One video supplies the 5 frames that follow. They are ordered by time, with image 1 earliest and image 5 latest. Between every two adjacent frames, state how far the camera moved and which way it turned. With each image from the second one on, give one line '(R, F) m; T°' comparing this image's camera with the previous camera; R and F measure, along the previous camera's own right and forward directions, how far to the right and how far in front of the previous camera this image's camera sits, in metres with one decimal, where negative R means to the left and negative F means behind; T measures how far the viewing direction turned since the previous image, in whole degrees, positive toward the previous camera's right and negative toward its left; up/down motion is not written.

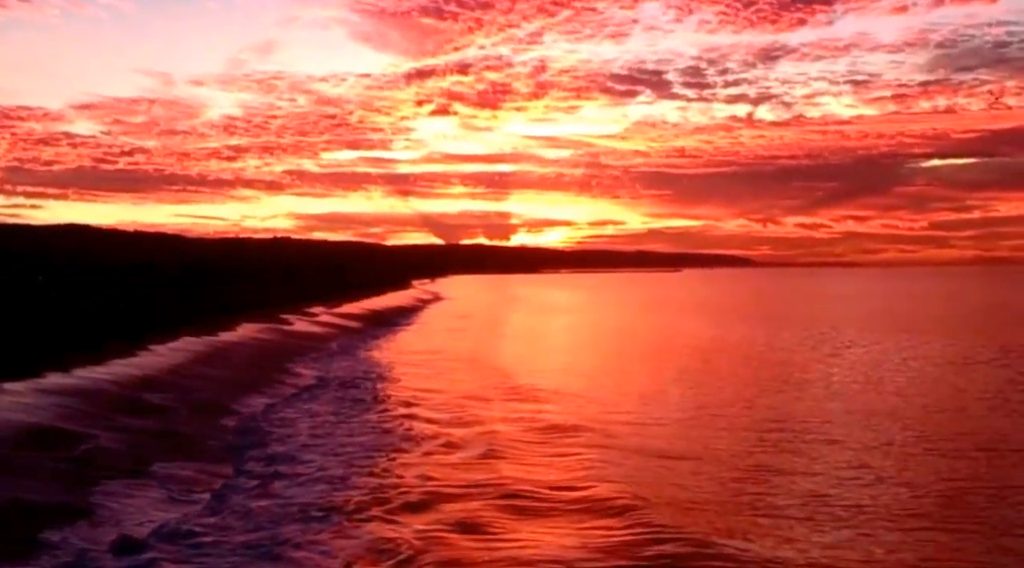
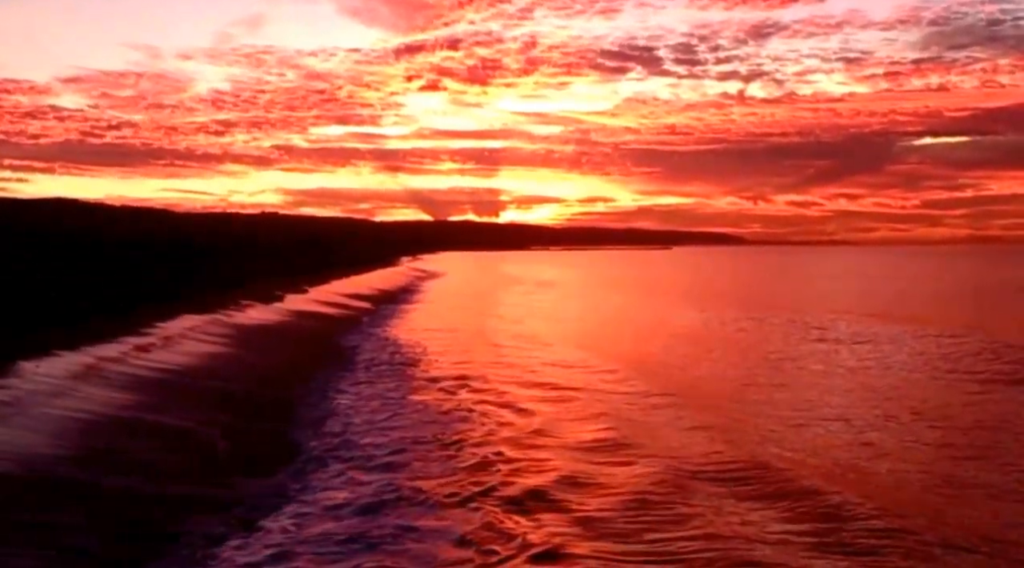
(-1.2, +0.3) m; +1°
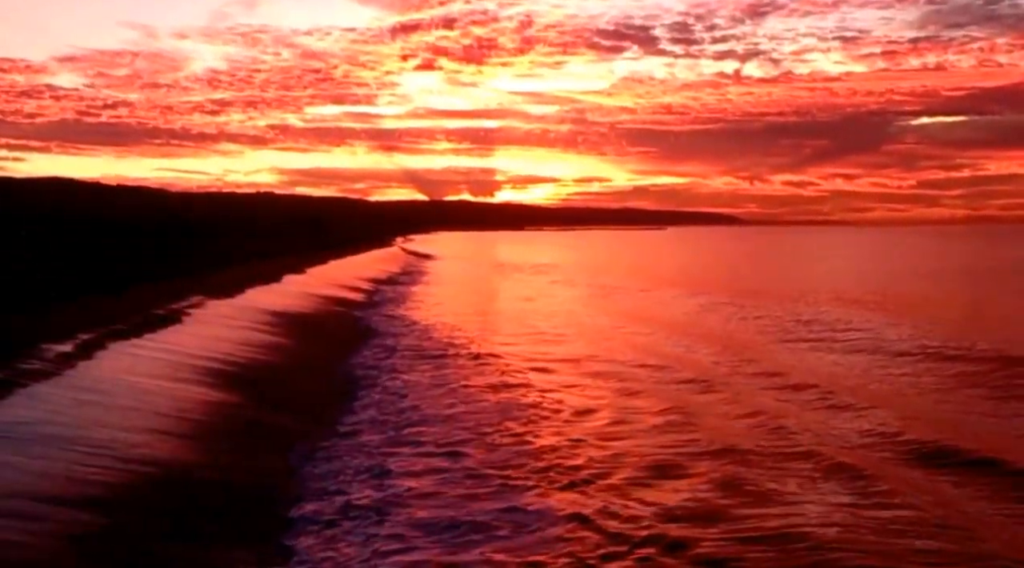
(-1.1, -0.5) m; 0°
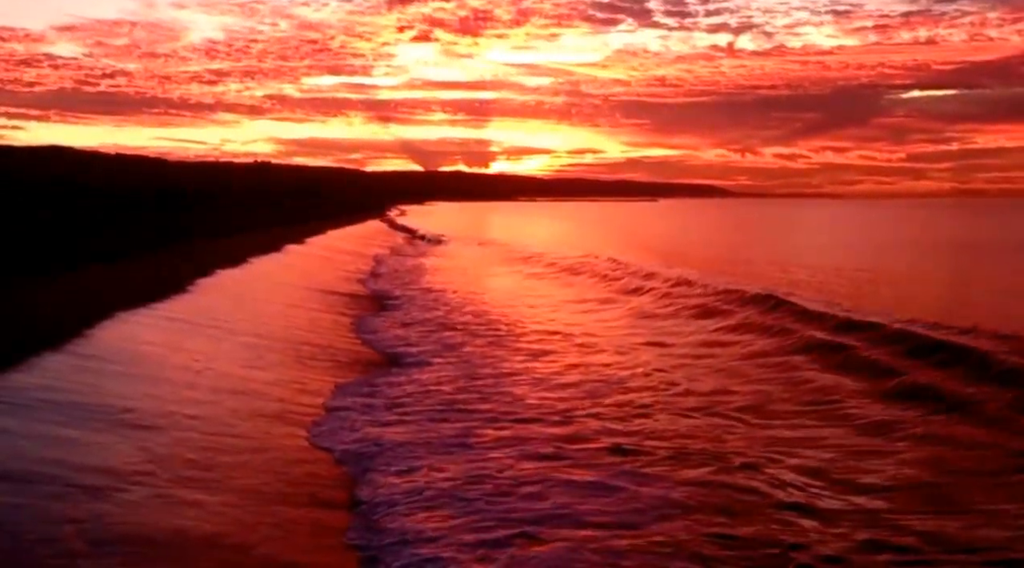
(0.0, -3.3) m; 0°
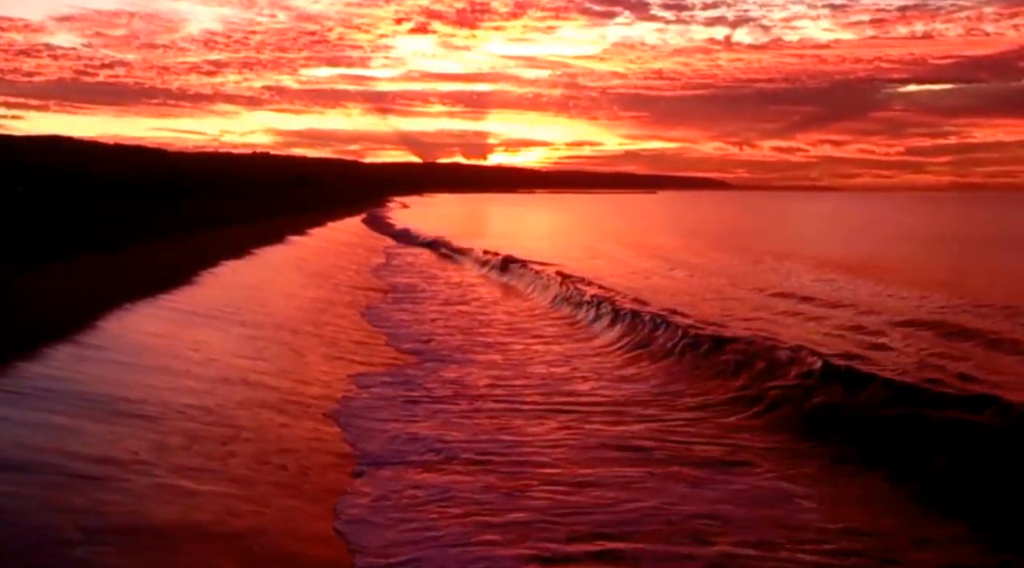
(-1.2, -1.0) m; 0°
